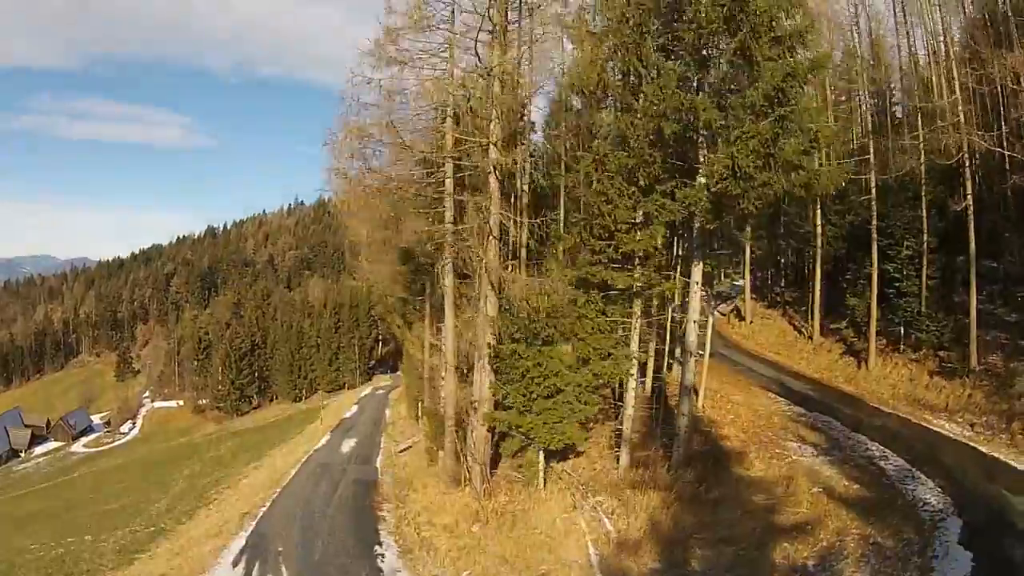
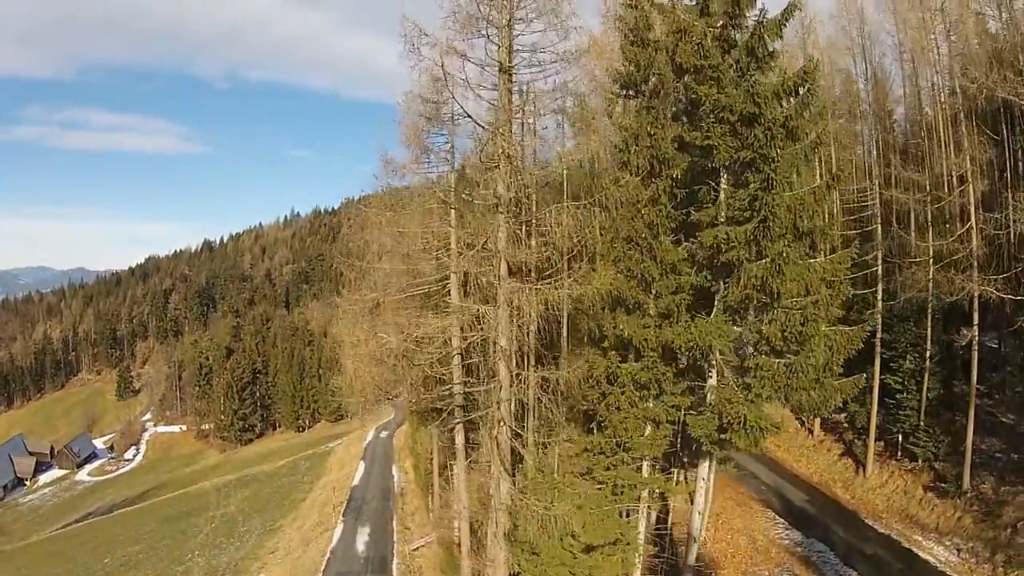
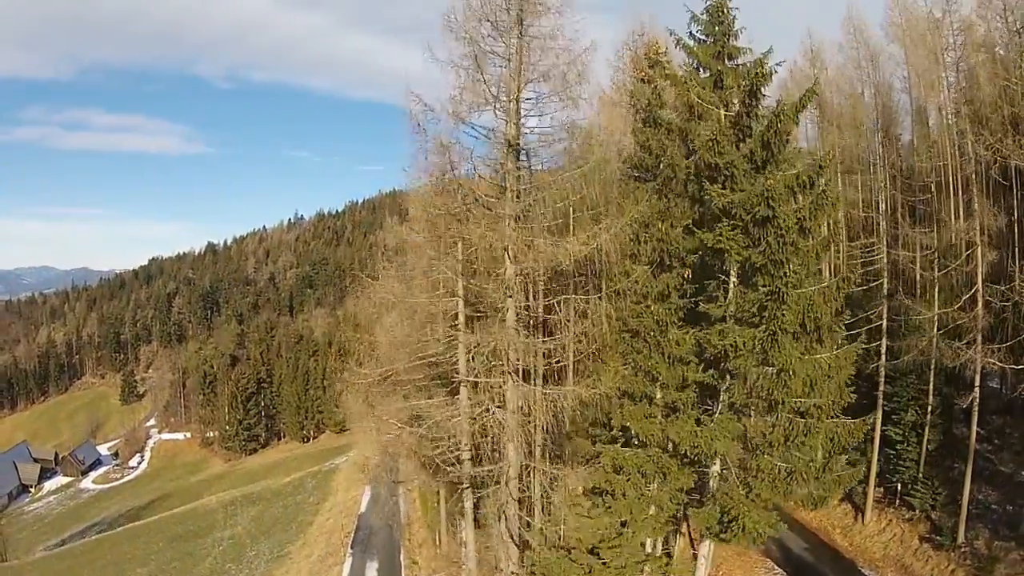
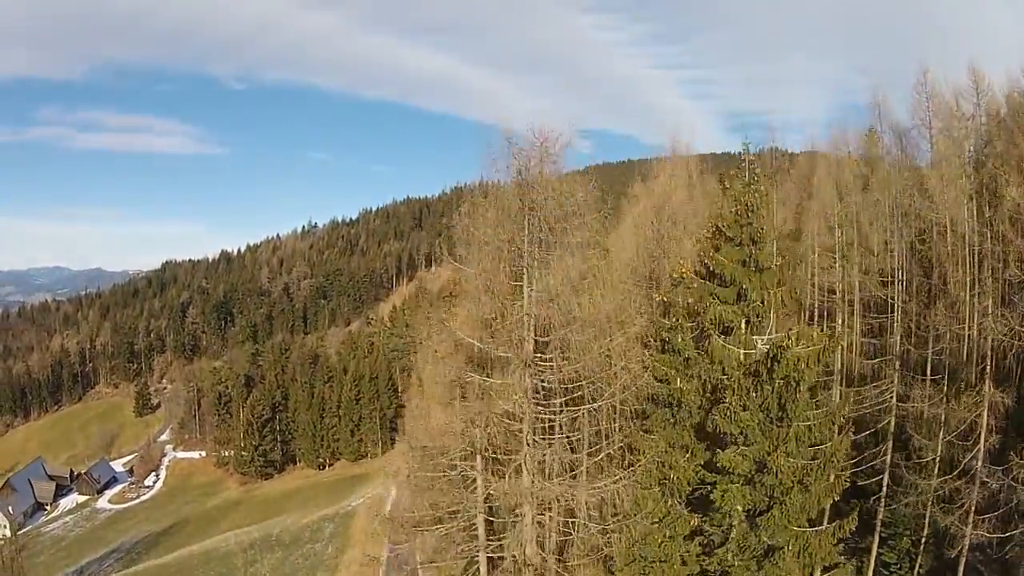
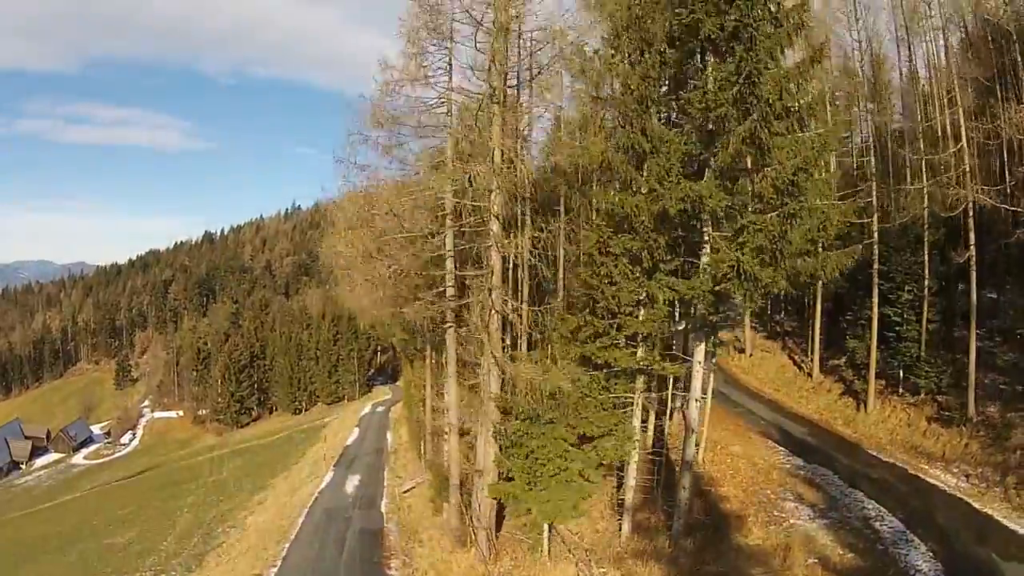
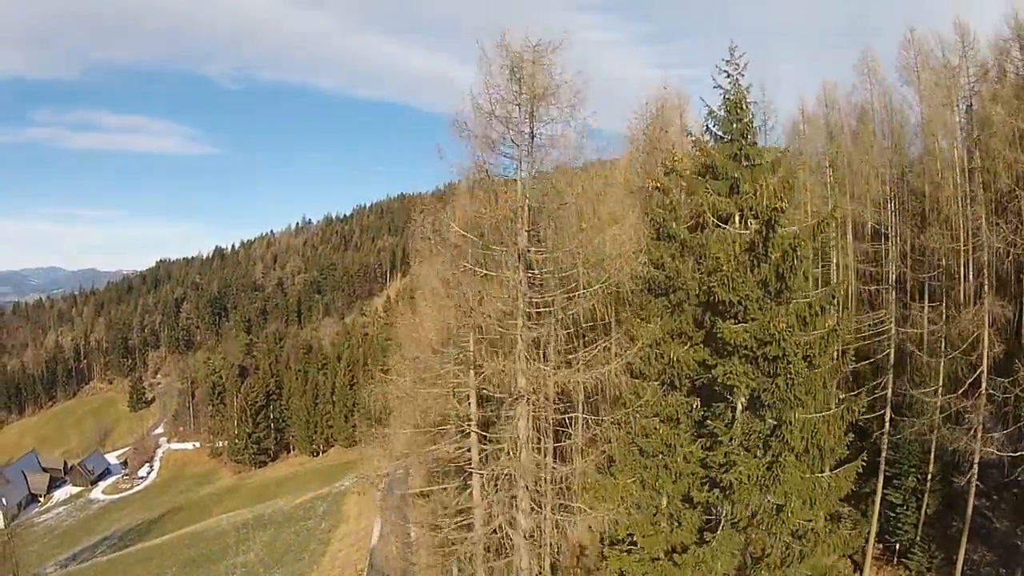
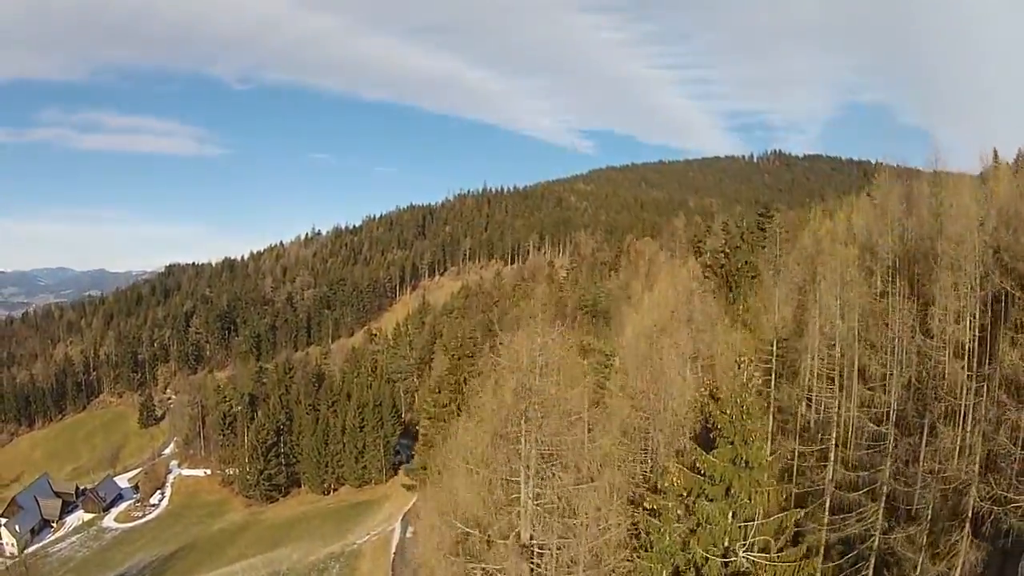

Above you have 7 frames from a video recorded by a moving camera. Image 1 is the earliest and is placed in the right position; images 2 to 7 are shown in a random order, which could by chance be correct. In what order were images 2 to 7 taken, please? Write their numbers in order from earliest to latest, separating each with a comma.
5, 2, 3, 6, 4, 7
